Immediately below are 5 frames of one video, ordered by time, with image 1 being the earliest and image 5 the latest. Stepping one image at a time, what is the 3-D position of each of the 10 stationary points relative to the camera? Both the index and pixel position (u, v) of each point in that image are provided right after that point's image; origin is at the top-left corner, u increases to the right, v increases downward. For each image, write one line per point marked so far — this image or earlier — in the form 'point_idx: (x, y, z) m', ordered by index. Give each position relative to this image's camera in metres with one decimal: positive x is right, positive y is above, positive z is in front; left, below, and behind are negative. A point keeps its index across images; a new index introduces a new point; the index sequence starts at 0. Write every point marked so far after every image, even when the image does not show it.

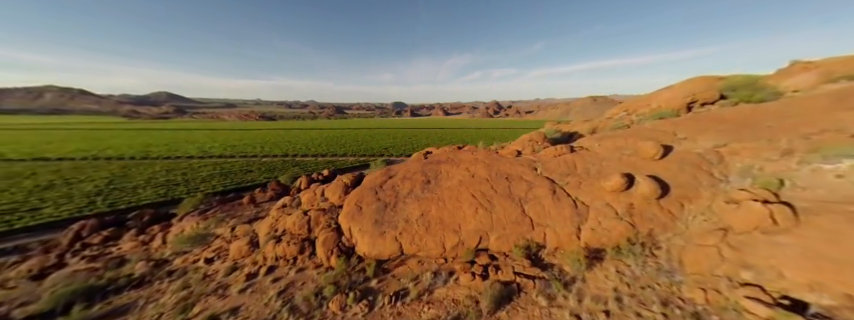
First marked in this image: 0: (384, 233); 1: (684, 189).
0: (-0.6, -1.1, +3.9) m
1: (+3.2, -0.4, +3.3) m
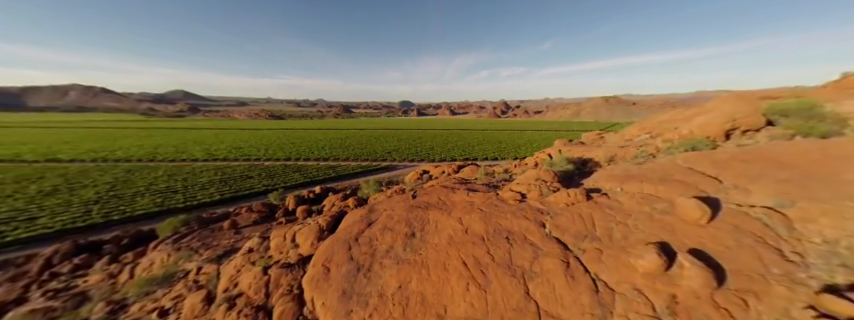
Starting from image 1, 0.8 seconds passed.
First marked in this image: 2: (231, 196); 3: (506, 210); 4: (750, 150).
0: (-0.9, -1.8, +3.2) m
1: (+2.9, -1.1, +2.4) m
2: (-13.1, -2.4, +17.8) m
3: (+1.1, -0.7, +3.9) m
4: (+5.2, +0.2, +4.3) m
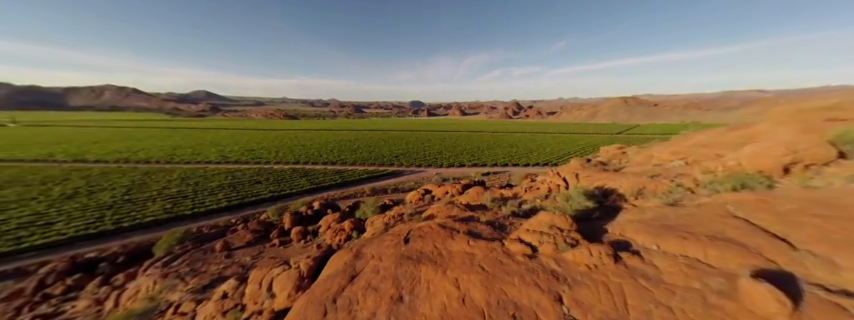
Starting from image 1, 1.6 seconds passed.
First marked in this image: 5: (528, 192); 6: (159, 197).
0: (-1.0, -2.4, +2.6) m
1: (+2.7, -1.7, +1.7) m
2: (-12.6, -2.9, +17.7) m
3: (+1.0, -1.3, +3.2) m
4: (+5.1, -0.5, +3.4) m
5: (+2.6, -0.8, +6.9) m
6: (-19.1, -2.6, +19.1) m
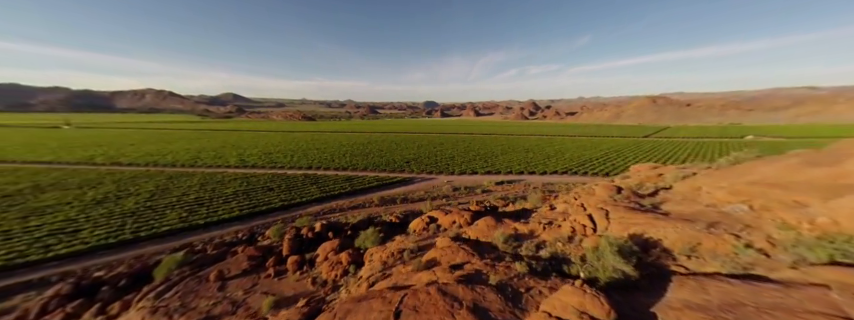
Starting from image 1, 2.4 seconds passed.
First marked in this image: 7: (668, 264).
0: (-1.2, -3.1, +1.9) m
1: (+2.5, -2.4, +0.7) m
2: (-11.8, -3.5, +17.8) m
3: (+0.9, -2.0, +2.4) m
4: (+5.0, -1.2, +2.4) m
5: (+2.7, -1.6, +6.0) m
6: (-18.1, -3.2, +19.5) m
7: (+3.6, -1.5, +4.0) m
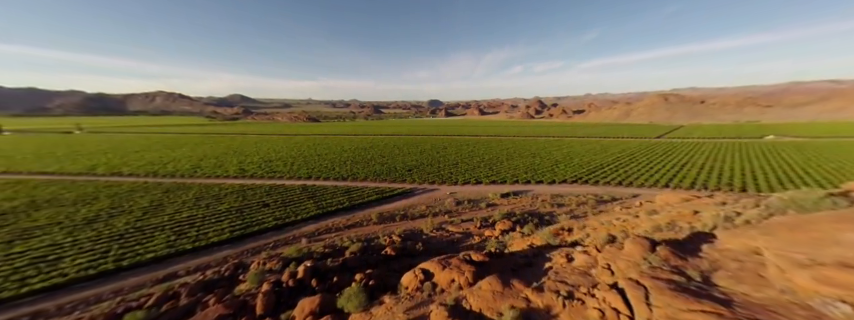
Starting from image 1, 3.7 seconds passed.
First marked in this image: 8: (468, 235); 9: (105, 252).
0: (-1.5, -4.2, +0.7) m
1: (+2.2, -3.5, -0.5) m
2: (-11.7, -4.7, +16.8) m
3: (+0.6, -3.2, +1.2) m
4: (+4.7, -2.3, +1.1) m
5: (+2.5, -2.7, +4.8) m
6: (-18.0, -4.5, +18.7) m
7: (+3.4, -2.6, +2.8) m
8: (+2.3, -4.2, +15.1) m
9: (-18.0, -5.1, +15.0) m
